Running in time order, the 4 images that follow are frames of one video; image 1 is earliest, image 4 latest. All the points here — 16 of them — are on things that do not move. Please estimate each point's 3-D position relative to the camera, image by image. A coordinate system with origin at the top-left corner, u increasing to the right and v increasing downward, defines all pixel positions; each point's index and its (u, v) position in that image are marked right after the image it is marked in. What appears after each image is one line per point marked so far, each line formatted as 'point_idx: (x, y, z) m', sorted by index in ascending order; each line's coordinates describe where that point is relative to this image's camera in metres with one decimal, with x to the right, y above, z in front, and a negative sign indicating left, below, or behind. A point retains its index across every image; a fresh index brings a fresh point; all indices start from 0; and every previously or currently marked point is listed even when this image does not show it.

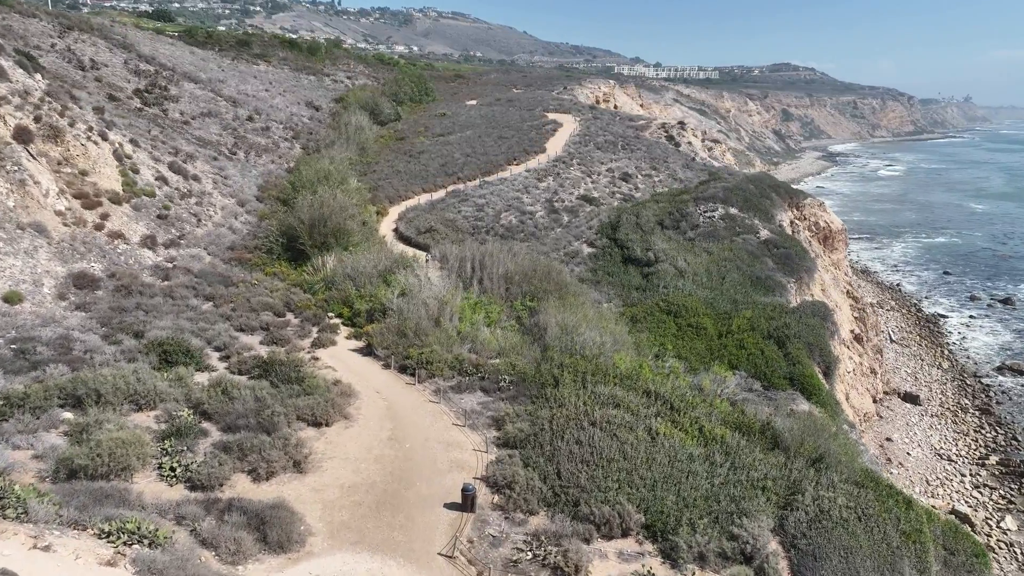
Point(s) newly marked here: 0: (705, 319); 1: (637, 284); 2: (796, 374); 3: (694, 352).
0: (+6.2, -1.0, +17.3) m
1: (+4.7, +0.2, +20.0) m
2: (+8.1, -2.5, +15.2) m
3: (+5.4, -1.9, +15.8) m
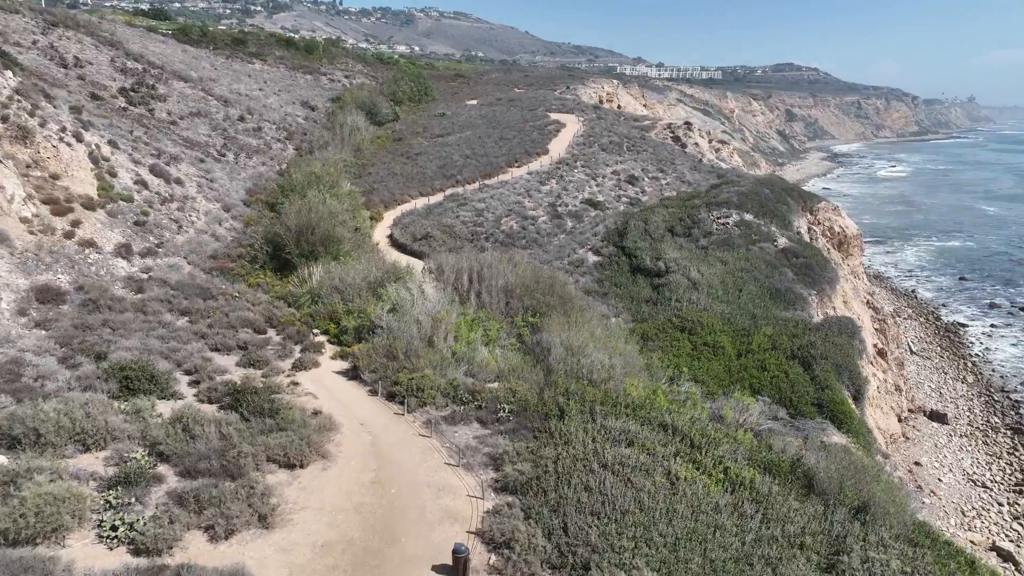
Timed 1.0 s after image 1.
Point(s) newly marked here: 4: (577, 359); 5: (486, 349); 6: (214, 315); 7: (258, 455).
0: (+6.2, -1.5, +15.9) m
1: (+4.7, -0.3, +18.6) m
2: (+8.1, -2.9, +13.8) m
3: (+5.4, -2.4, +14.4) m
4: (+1.7, -1.8, +13.7) m
5: (-0.7, -1.7, +14.6) m
6: (-8.9, -0.8, +16.1) m
7: (-4.7, -3.1, +9.8) m
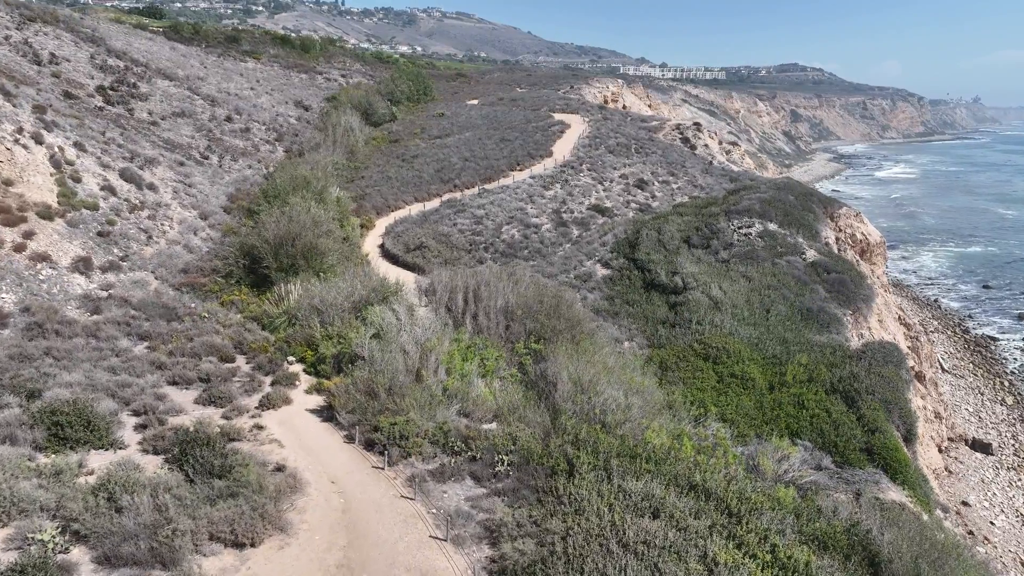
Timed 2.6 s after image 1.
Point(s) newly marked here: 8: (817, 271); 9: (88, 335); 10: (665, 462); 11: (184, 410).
0: (+6.3, -2.1, +14.0) m
1: (+4.7, -0.9, +16.7) m
2: (+8.1, -3.5, +11.9) m
3: (+5.4, -3.0, +12.6) m
4: (+1.7, -2.4, +11.8) m
5: (-0.7, -2.3, +12.8) m
6: (-8.9, -1.4, +14.2) m
7: (-4.7, -3.6, +8.0) m
8: (+10.7, +0.6, +18.9) m
9: (-10.9, -1.2, +13.9) m
10: (+2.9, -3.2, +10.0) m
11: (-7.1, -2.6, +11.6) m
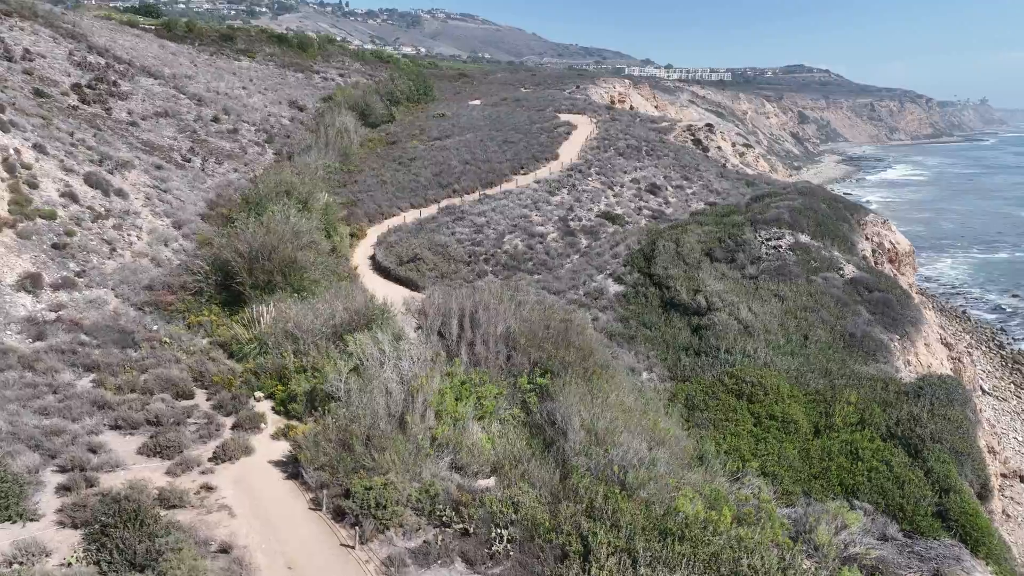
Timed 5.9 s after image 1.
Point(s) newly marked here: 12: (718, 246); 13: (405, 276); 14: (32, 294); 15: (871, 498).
0: (+6.3, -2.6, +12.1) m
1: (+4.8, -1.5, +14.7) m
2: (+8.1, -4.1, +9.9) m
3: (+5.4, -3.5, +10.6) m
4: (+1.7, -3.0, +9.9) m
5: (-0.6, -2.8, +10.8) m
6: (-8.9, -1.9, +12.4) m
7: (-4.7, -4.2, +6.1) m
8: (+10.8, 0.0, +16.9) m
9: (-10.9, -1.7, +12.0) m
10: (+2.9, -3.8, +8.0) m
11: (-7.0, -3.2, +9.7) m
12: (+7.4, +1.6, +19.4) m
13: (-3.6, +0.4, +18.2) m
14: (-12.7, -0.2, +14.2) m
15: (+6.7, -3.9, +10.1) m
